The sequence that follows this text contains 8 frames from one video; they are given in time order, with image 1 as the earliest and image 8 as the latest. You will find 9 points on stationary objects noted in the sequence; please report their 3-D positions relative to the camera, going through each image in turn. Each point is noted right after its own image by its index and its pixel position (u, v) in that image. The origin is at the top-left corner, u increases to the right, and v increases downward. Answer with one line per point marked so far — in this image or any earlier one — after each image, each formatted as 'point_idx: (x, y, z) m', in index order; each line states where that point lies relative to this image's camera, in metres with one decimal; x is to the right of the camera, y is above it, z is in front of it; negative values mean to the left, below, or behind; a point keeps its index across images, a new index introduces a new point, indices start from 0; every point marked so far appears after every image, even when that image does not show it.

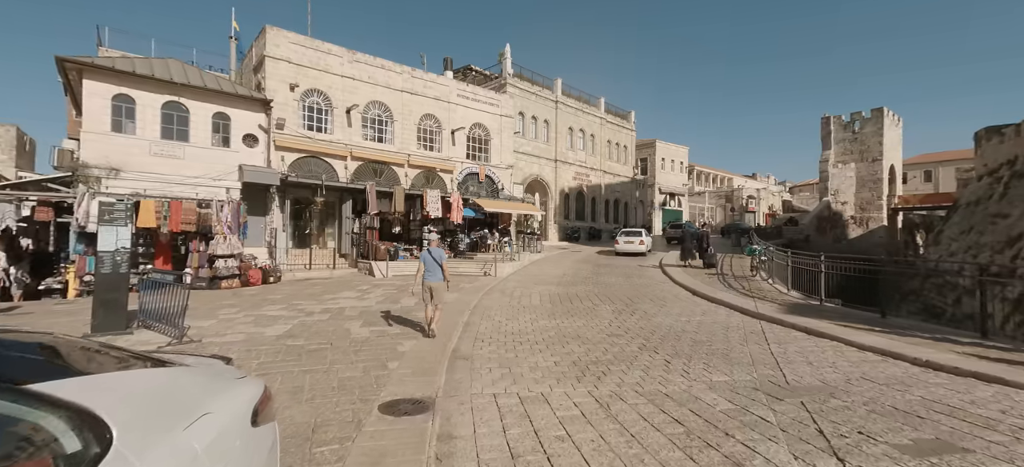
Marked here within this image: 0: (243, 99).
0: (-9.4, +4.7, +14.9) m
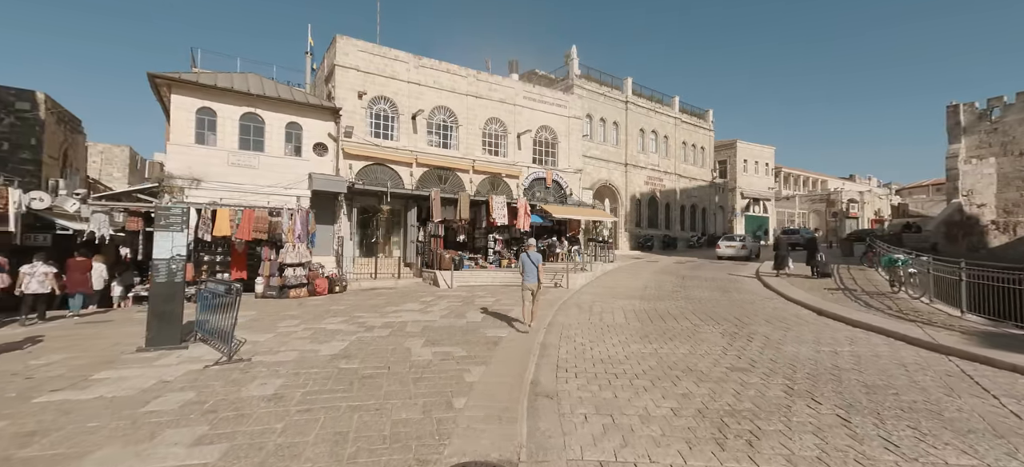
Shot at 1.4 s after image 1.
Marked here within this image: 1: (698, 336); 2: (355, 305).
0: (-7.0, +4.4, +15.0) m
1: (+2.8, -1.5, +6.5) m
2: (-3.9, -1.8, +10.7) m
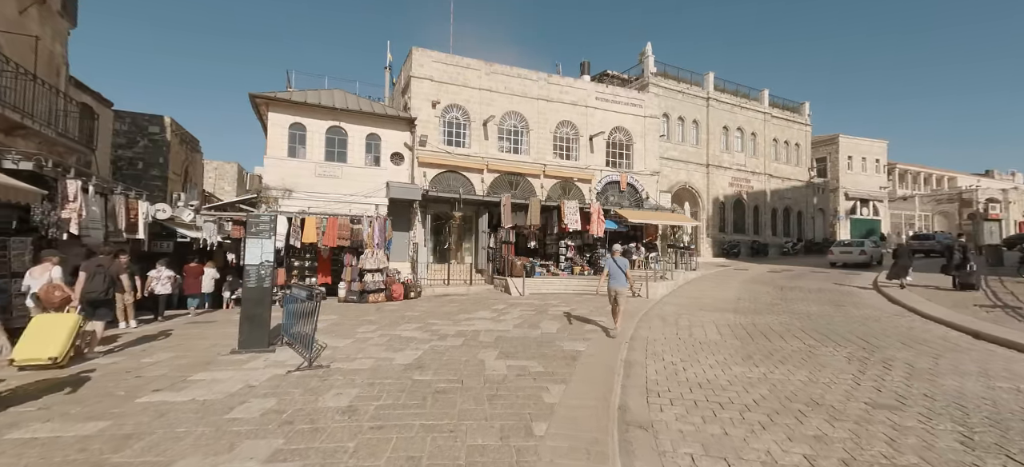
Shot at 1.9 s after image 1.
0: (-4.4, +4.1, +15.6) m
1: (+3.9, -1.6, +5.5) m
2: (-2.1, -2.0, +10.8) m
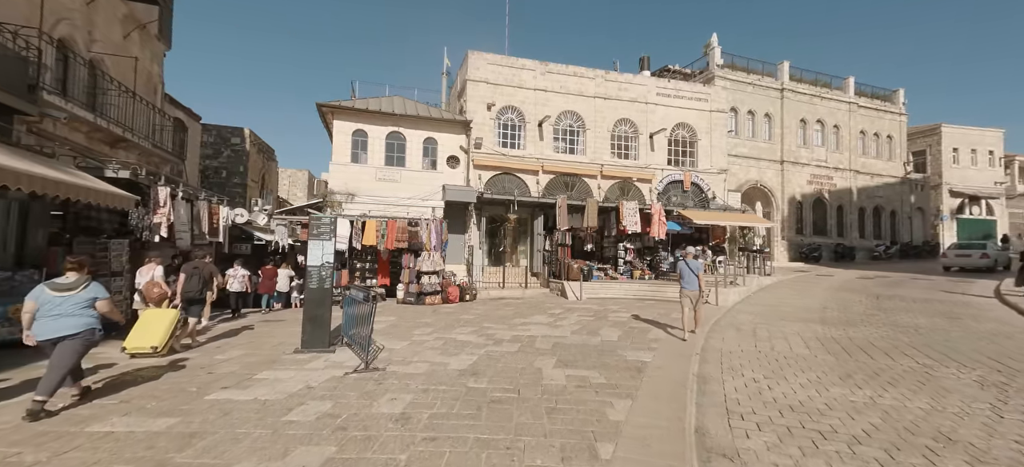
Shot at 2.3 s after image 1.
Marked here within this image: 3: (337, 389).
0: (-2.4, +4.1, +15.7) m
1: (+4.6, -1.6, +4.6) m
2: (-0.7, -2.0, +10.6) m
3: (-2.0, -1.8, +4.9) m
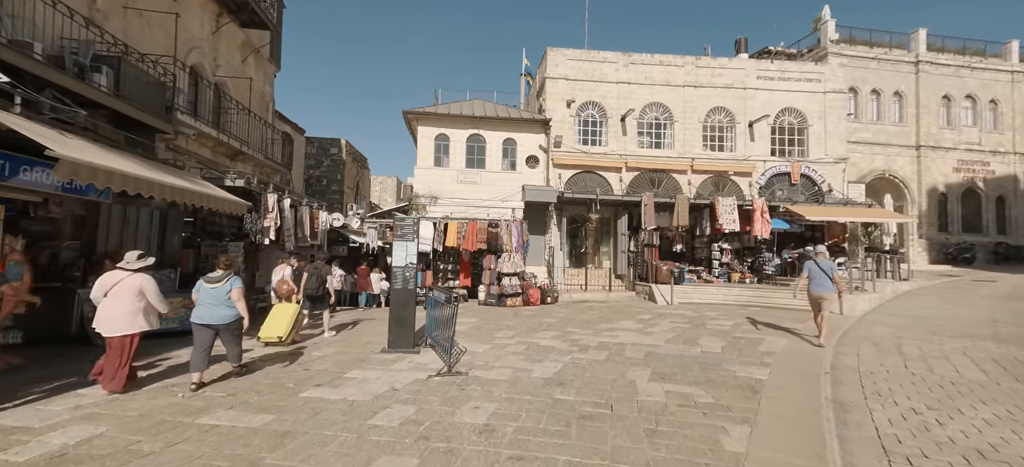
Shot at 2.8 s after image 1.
0: (+0.5, +4.0, +15.5) m
1: (+5.4, -1.5, +3.3) m
2: (+1.3, -2.0, +10.1) m
3: (-1.0, -1.8, +4.8) m
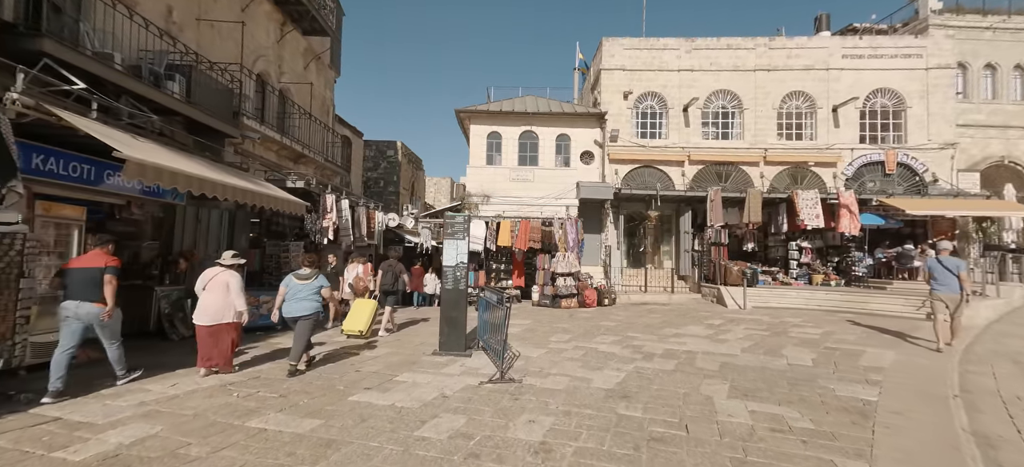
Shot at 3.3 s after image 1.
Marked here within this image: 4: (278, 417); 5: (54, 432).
0: (+2.4, +4.1, +14.9) m
1: (+5.7, -1.5, +2.2) m
2: (+2.6, -2.0, +9.5) m
3: (-0.4, -1.8, +4.5) m
4: (-2.2, -1.7, +4.0) m
5: (-3.7, -1.6, +3.5) m
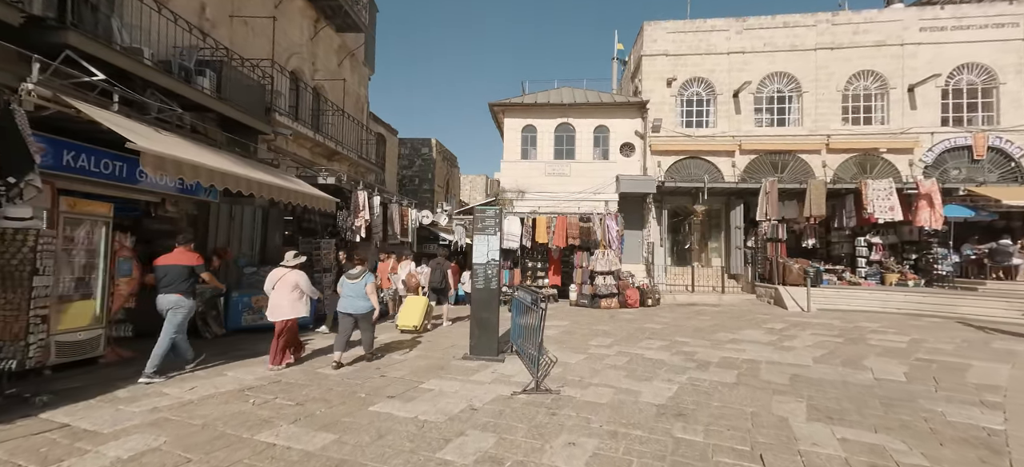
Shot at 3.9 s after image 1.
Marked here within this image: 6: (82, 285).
0: (+3.6, +4.2, +14.1) m
1: (+5.9, -1.4, +1.2) m
2: (+3.3, -1.9, +8.7) m
3: (-0.1, -1.7, +3.9) m
4: (-1.9, -1.7, +3.6) m
5: (-3.4, -1.6, +3.2) m
6: (-5.1, -0.6, +5.1) m
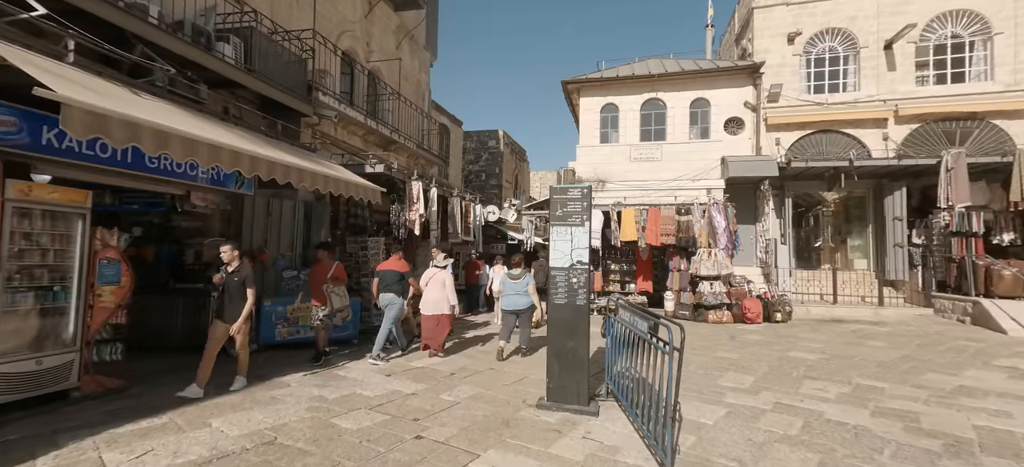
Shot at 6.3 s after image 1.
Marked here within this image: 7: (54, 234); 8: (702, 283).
0: (+5.7, +4.3, +11.4) m
1: (+5.9, -1.2, -1.8) m
2: (+4.7, -1.7, +6.1) m
3: (+0.5, -1.6, +2.0) m
4: (-1.3, -1.6, +2.0) m
5: (-2.9, -1.5, +1.8) m
6: (-4.3, -0.6, +3.9) m
7: (-4.3, 0.0, +4.0) m
8: (+4.3, -1.1, +9.4) m
